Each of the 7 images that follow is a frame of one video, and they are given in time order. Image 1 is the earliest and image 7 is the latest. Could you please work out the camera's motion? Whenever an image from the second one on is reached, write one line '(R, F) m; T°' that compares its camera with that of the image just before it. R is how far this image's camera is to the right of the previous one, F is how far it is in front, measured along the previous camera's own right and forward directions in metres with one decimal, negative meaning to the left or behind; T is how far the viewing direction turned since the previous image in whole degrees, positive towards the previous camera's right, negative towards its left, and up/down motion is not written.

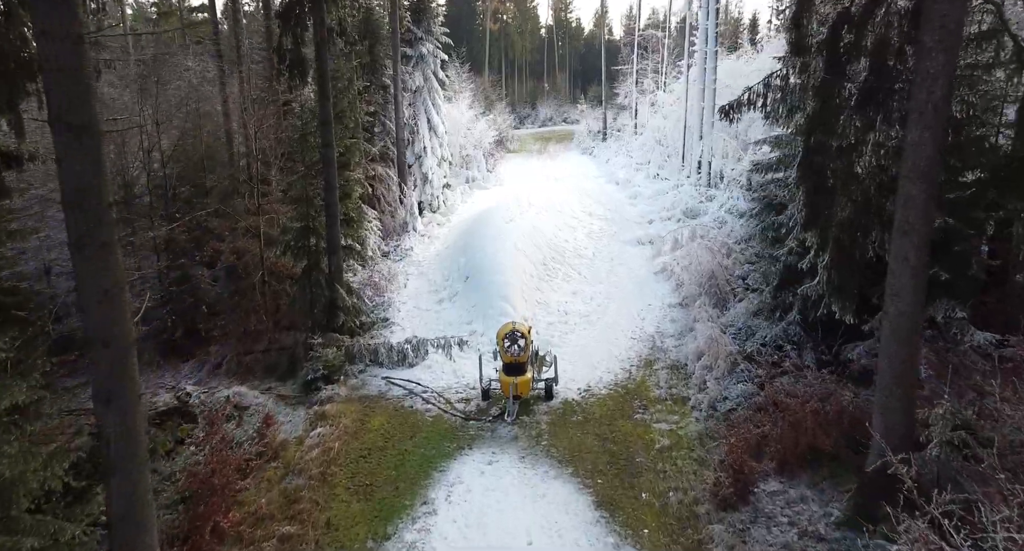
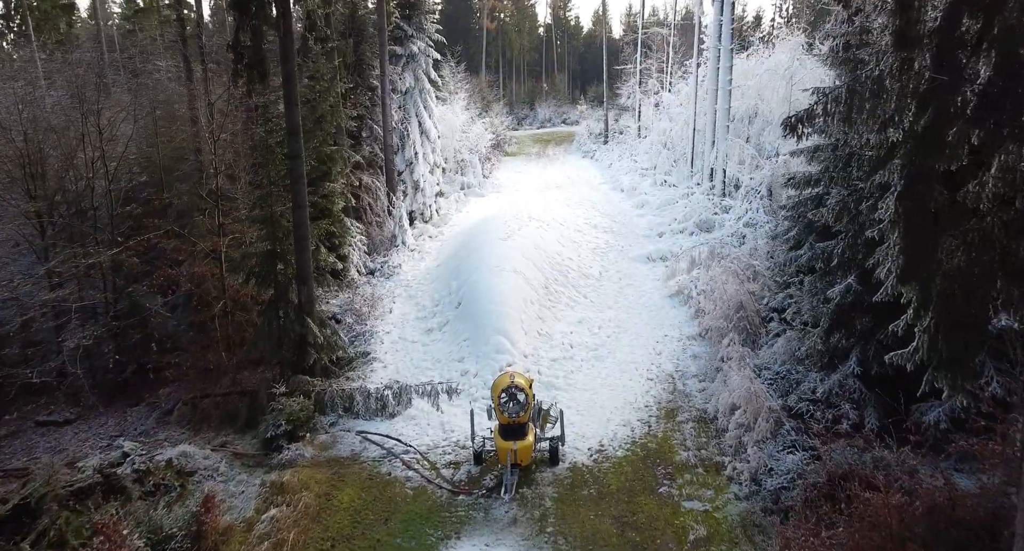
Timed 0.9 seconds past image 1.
(0.0, +1.9) m; 0°
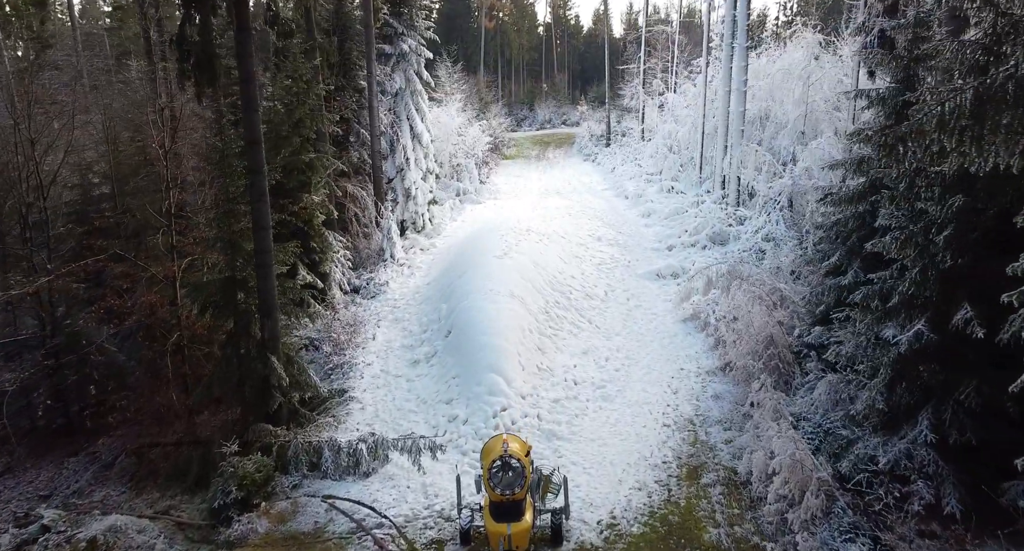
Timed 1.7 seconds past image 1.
(+0.1, +1.6) m; 0°
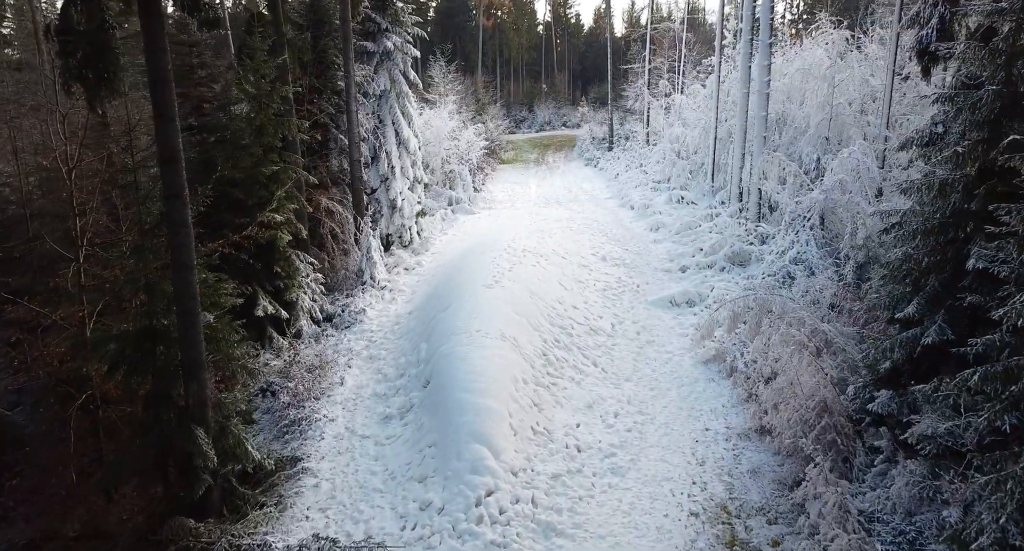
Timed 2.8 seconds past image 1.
(+0.2, +2.2) m; 0°
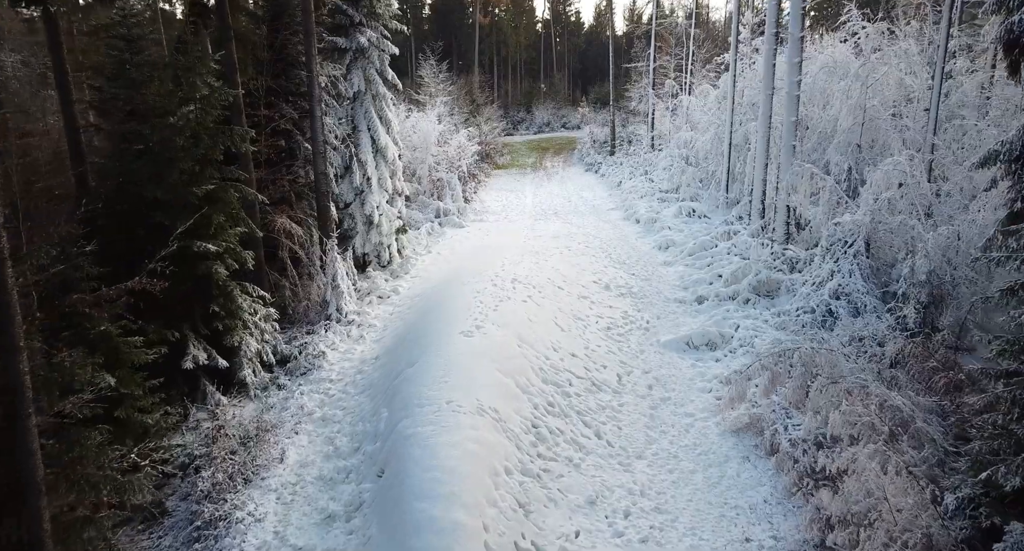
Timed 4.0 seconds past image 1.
(+0.3, +2.5) m; 0°
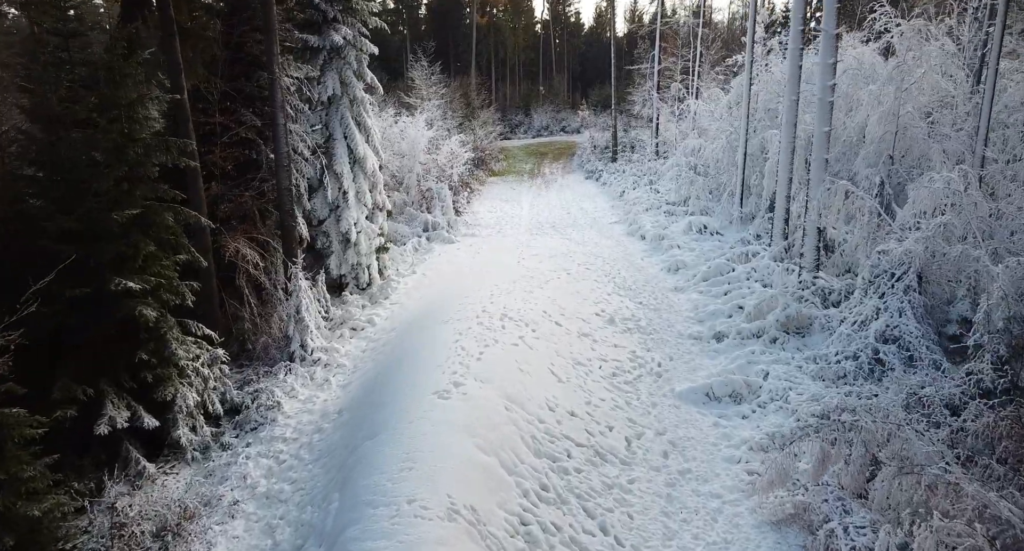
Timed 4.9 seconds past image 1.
(+0.2, +2.0) m; 0°
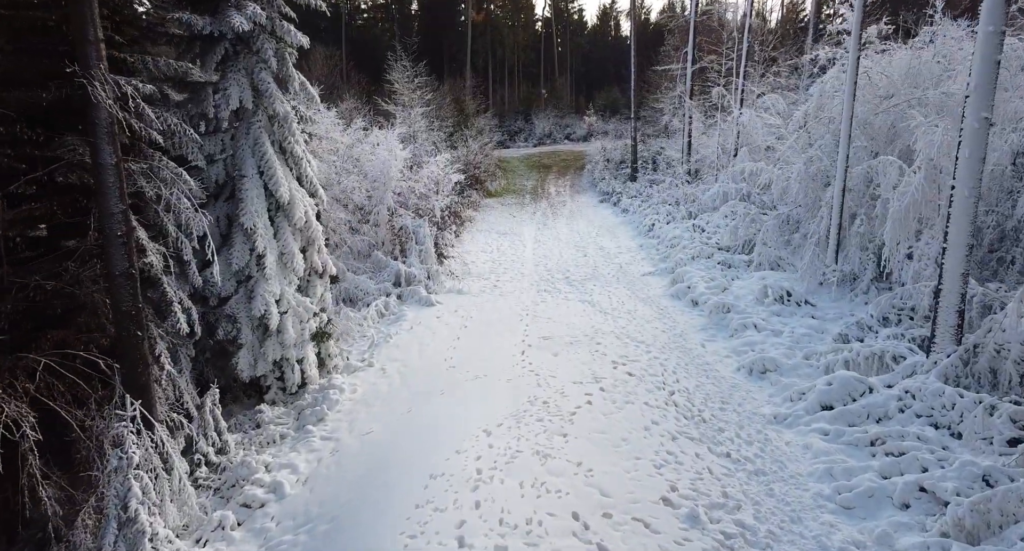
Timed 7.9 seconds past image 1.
(0.0, +6.2) m; 0°
